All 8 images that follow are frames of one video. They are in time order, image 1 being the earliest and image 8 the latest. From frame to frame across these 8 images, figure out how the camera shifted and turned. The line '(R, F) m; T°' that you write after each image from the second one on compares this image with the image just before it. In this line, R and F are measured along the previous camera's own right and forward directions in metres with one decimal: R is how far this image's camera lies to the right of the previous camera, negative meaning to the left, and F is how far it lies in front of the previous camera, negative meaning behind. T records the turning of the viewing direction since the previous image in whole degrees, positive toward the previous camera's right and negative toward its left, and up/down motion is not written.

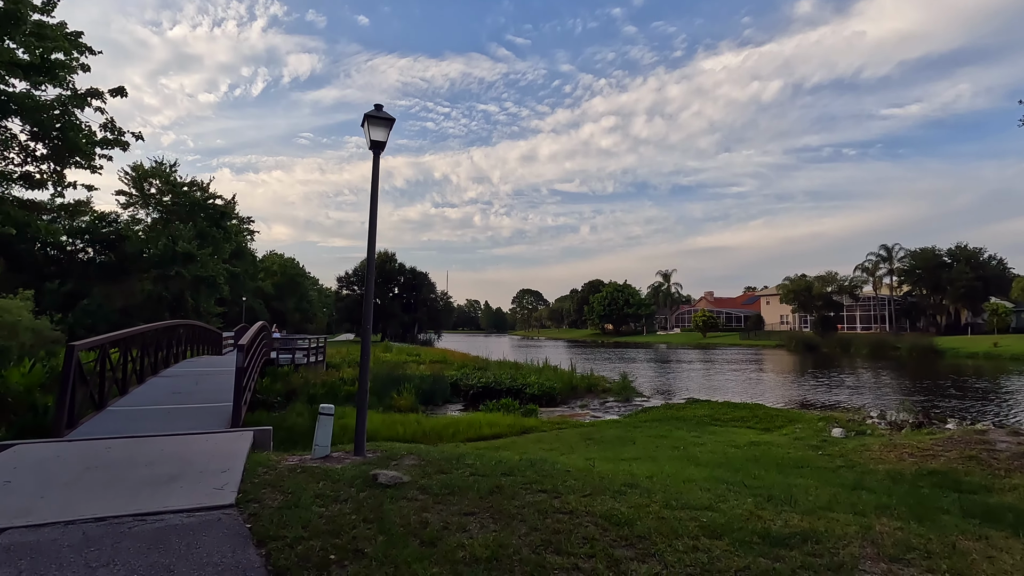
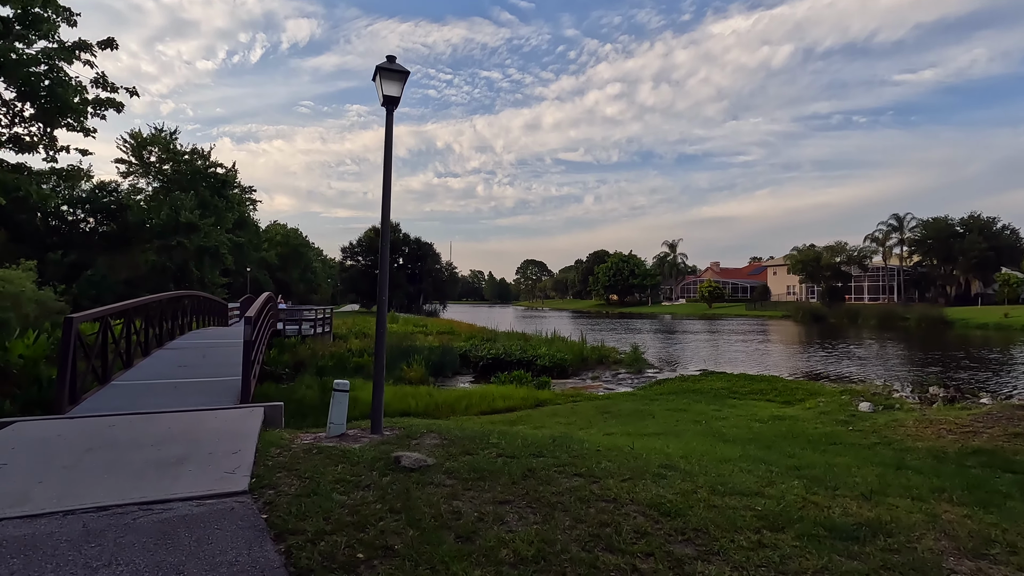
(-0.2, +0.4) m; 0°
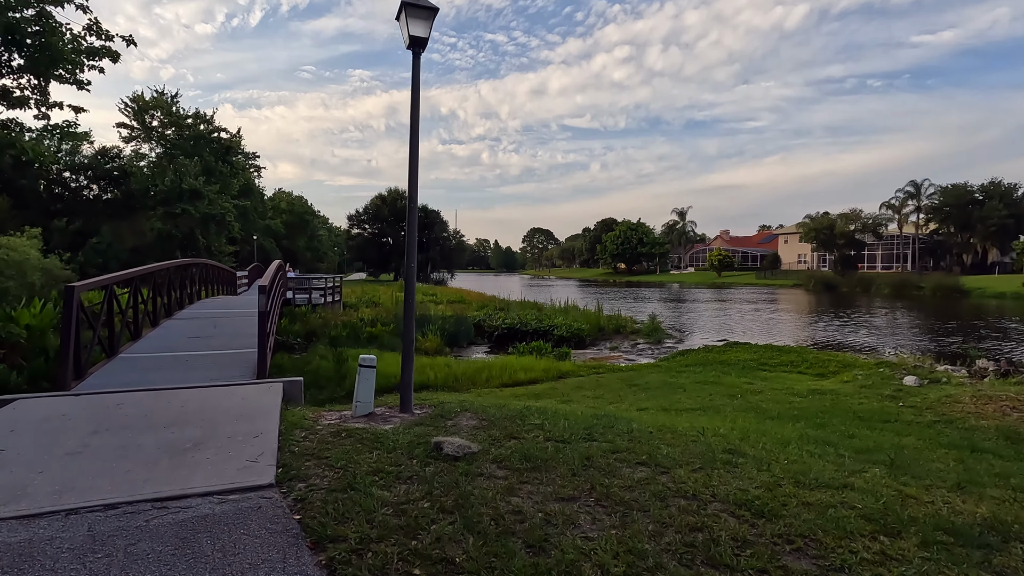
(-0.3, +0.5) m; -1°
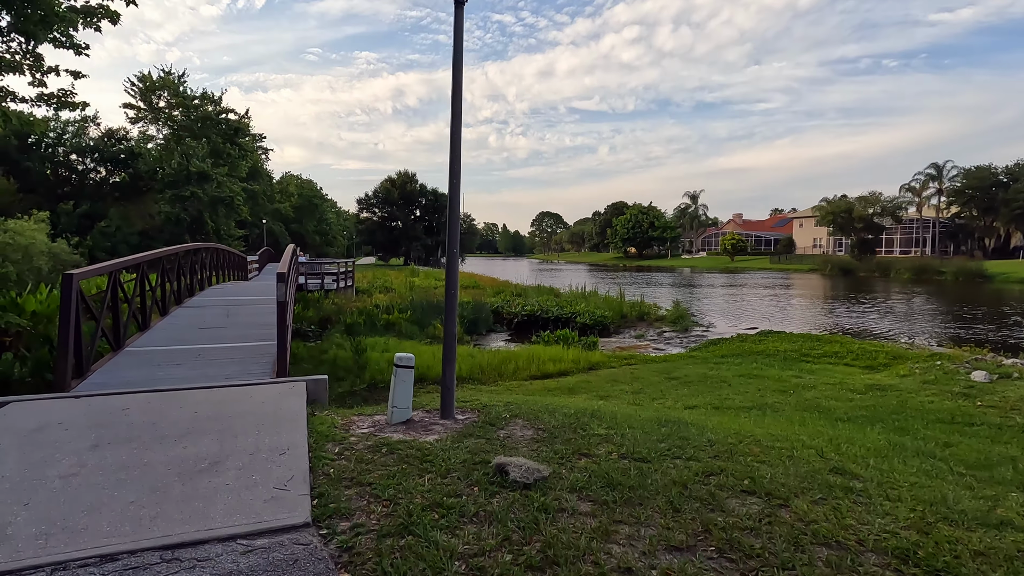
(-0.4, +0.6) m; -1°
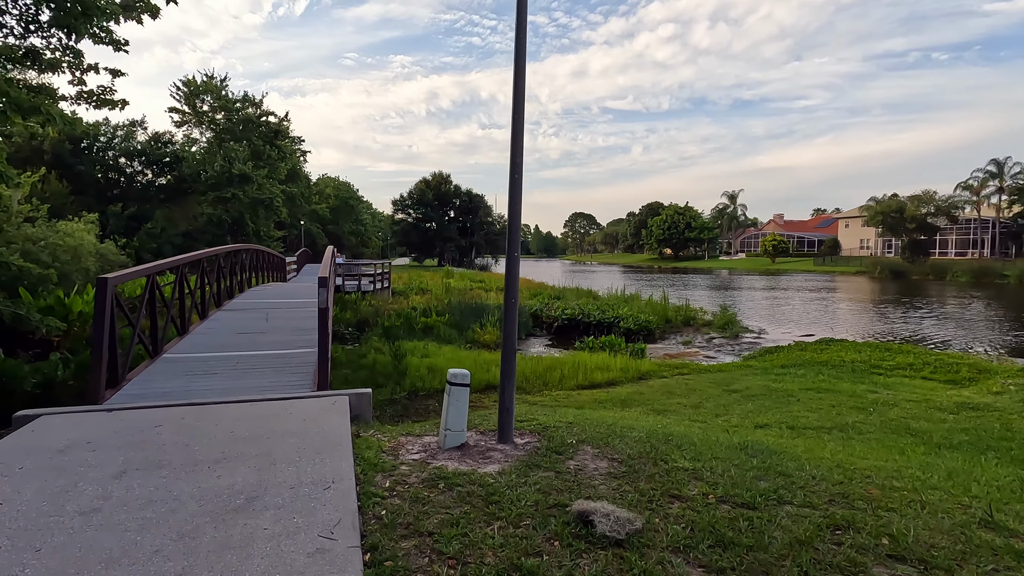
(-0.2, +0.5) m; -3°
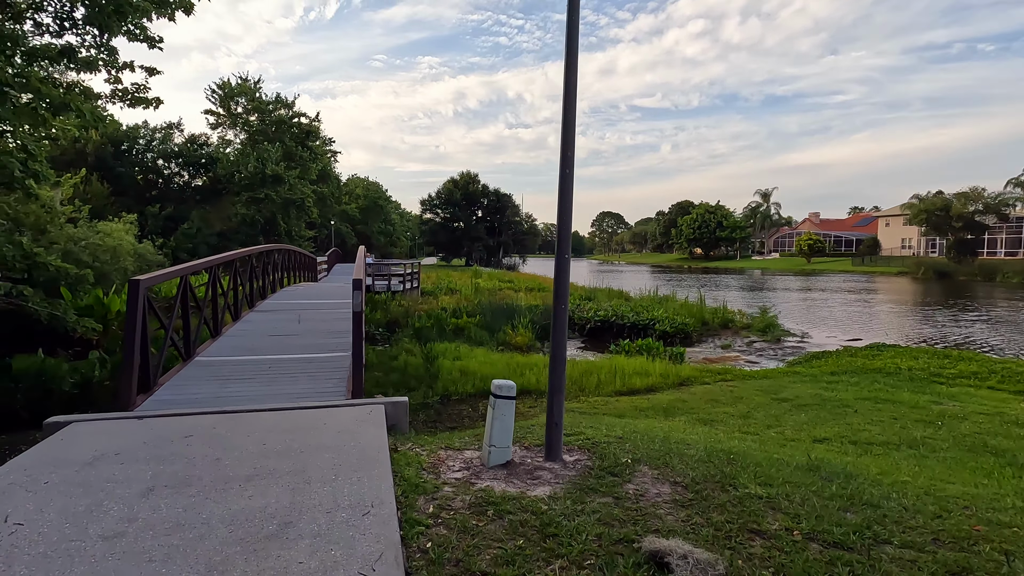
(-0.1, +0.3) m; -3°
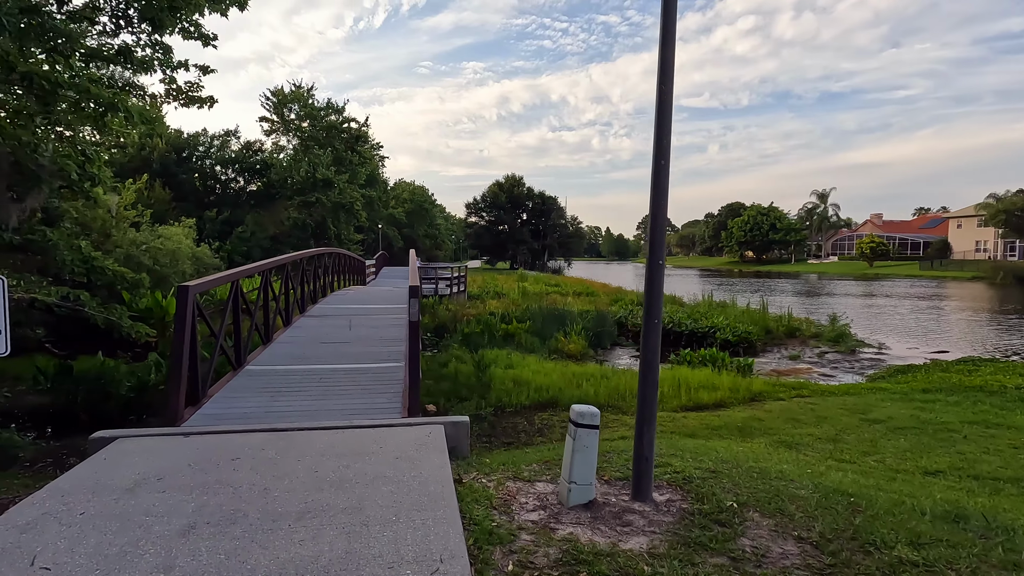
(-0.2, +0.4) m; -5°
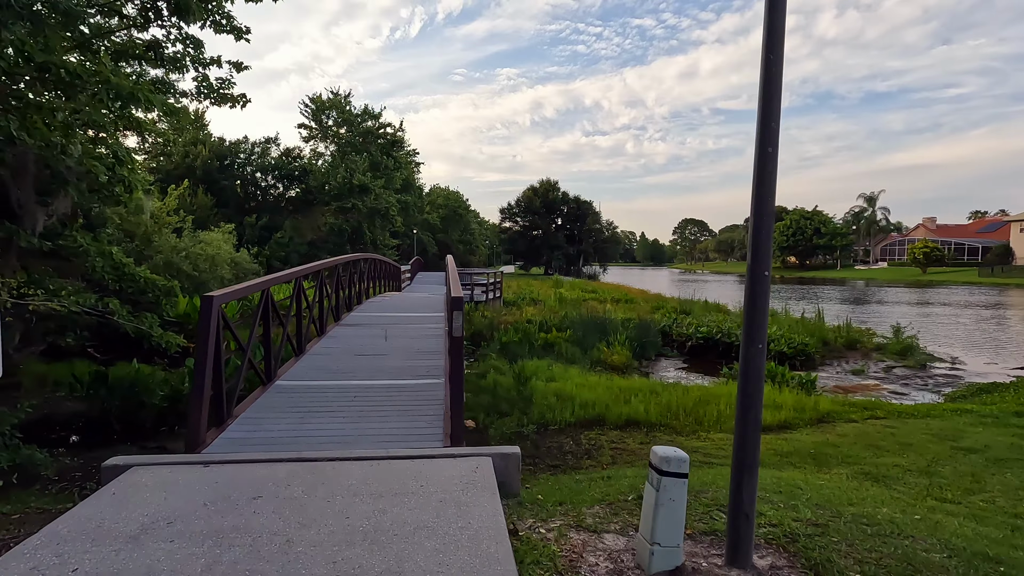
(-0.2, +0.5) m; -3°
